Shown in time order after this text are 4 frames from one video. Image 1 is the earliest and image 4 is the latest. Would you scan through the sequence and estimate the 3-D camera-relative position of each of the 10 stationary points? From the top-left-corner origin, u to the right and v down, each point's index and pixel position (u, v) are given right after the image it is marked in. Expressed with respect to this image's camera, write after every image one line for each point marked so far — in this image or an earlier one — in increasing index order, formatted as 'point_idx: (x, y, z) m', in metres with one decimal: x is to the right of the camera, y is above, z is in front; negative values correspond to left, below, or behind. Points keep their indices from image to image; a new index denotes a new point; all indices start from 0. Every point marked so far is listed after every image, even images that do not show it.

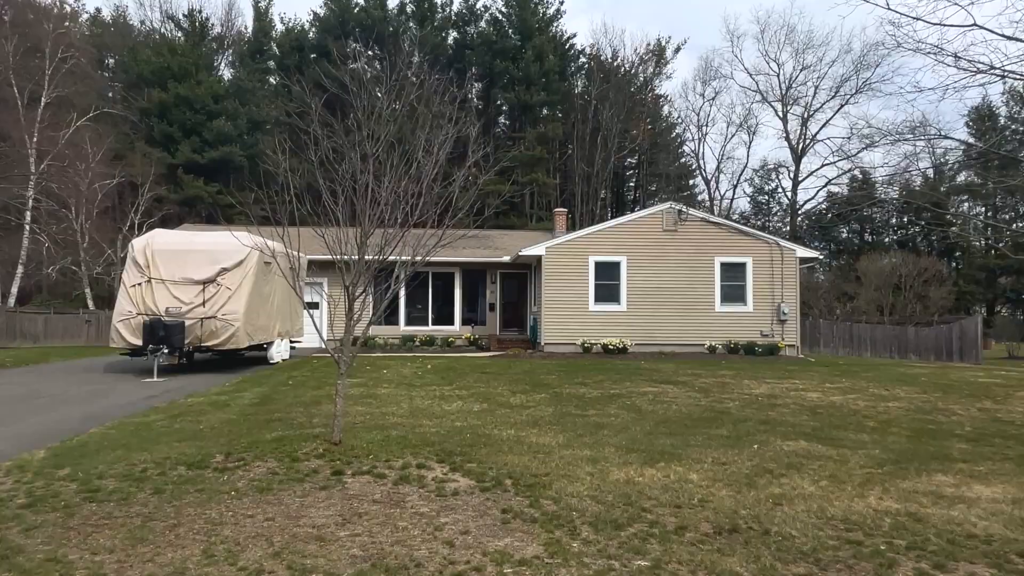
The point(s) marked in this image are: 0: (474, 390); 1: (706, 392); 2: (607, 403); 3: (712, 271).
0: (-0.6, -1.5, +11.4) m
1: (+2.9, -1.6, +11.7) m
2: (+1.3, -1.5, +10.2) m
3: (+5.1, +0.4, +19.7) m
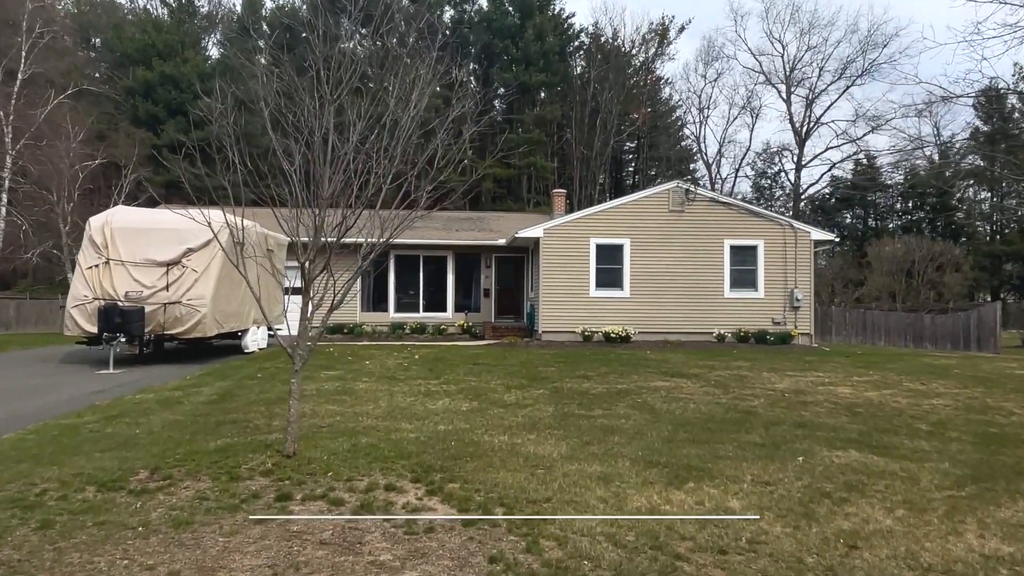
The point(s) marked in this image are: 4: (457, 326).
0: (-0.6, -1.3, +10.1) m
1: (+2.9, -1.3, +10.4) m
2: (+1.2, -1.3, +8.9) m
3: (+5.0, +0.8, +18.4) m
4: (-1.4, -1.0, +19.8) m
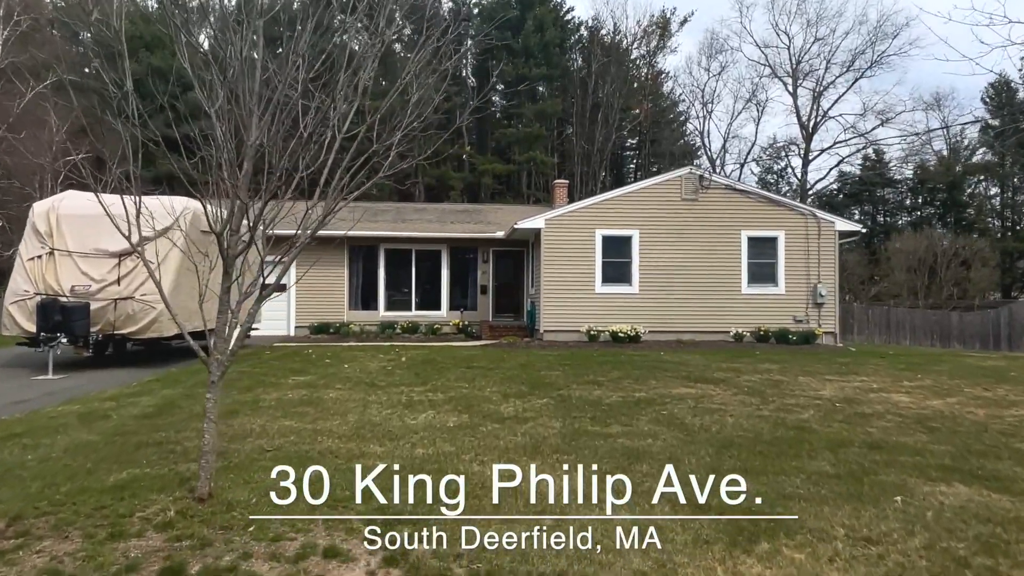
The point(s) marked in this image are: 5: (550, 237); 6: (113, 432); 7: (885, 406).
0: (-0.7, -1.2, +8.5) m
1: (+2.9, -1.2, +8.9) m
2: (+1.2, -1.2, +7.3) m
3: (+4.9, +0.9, +16.9) m
4: (-1.4, -0.9, +18.2) m
5: (+0.8, +1.1, +16.5) m
6: (-3.4, -1.2, +6.6) m
7: (+4.0, -1.3, +8.3) m
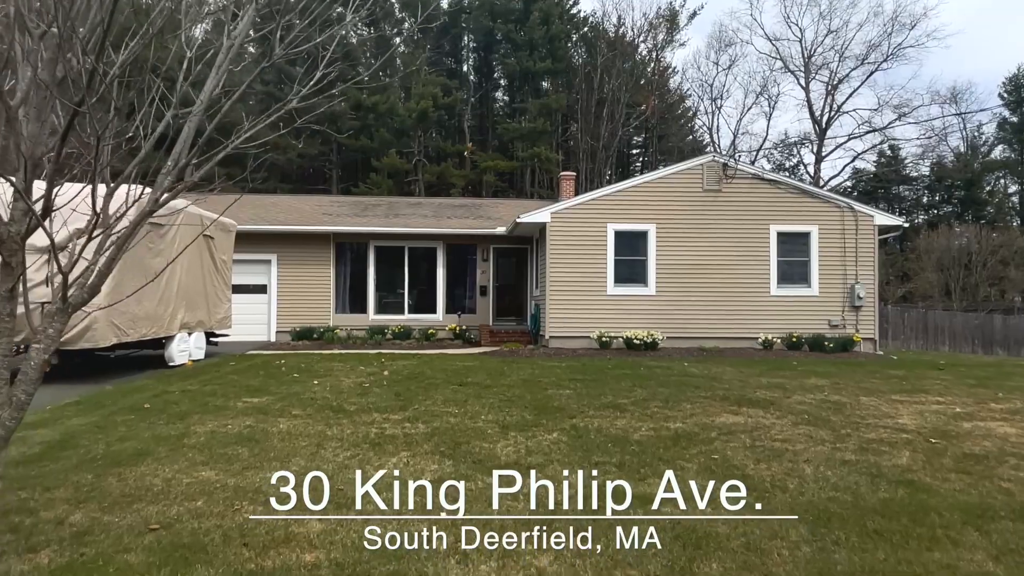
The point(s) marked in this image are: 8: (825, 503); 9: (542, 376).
0: (-0.6, -1.2, +6.7) m
1: (+2.9, -1.2, +7.0) m
2: (+1.2, -1.2, +5.5) m
3: (+5.0, +0.9, +15.0) m
4: (-1.4, -0.9, +16.4) m
5: (+0.9, +1.1, +14.7) m
6: (-3.4, -1.2, +4.8) m
7: (+4.0, -1.3, +6.4) m
8: (+1.8, -1.2, +4.4) m
9: (+0.4, -1.1, +10.1) m
